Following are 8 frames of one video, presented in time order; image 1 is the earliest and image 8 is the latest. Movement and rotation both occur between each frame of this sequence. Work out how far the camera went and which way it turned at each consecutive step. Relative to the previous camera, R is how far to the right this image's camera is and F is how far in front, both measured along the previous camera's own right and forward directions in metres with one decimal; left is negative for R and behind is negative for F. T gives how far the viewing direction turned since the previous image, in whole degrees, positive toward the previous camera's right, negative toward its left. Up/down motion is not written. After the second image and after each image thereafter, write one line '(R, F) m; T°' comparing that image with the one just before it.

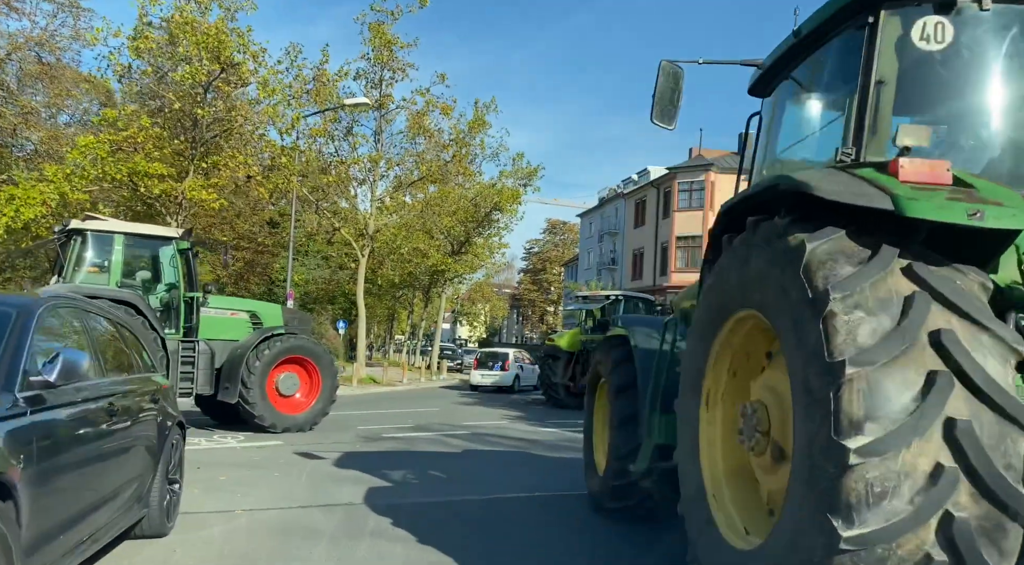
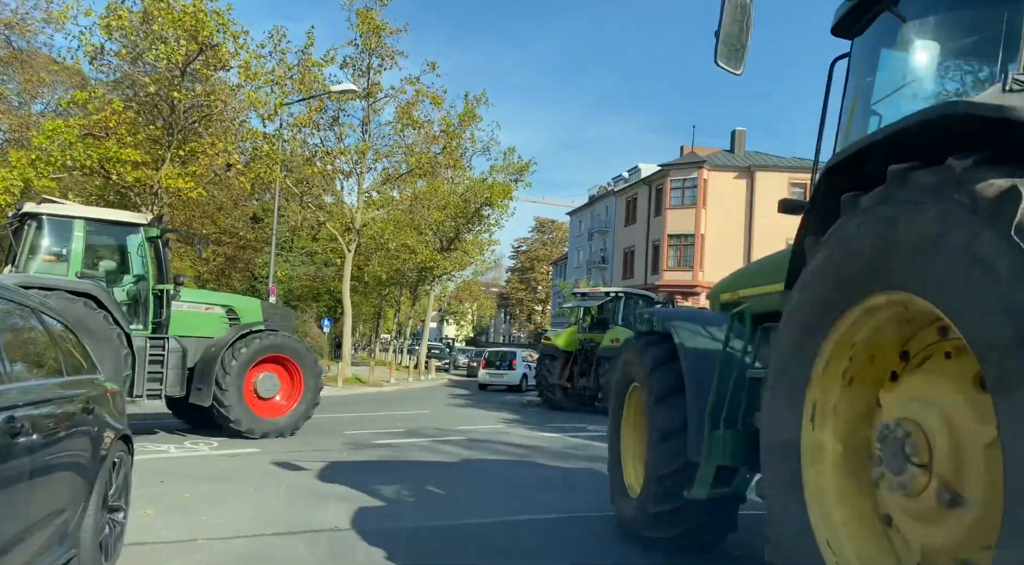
(-0.2, +0.9) m; +1°
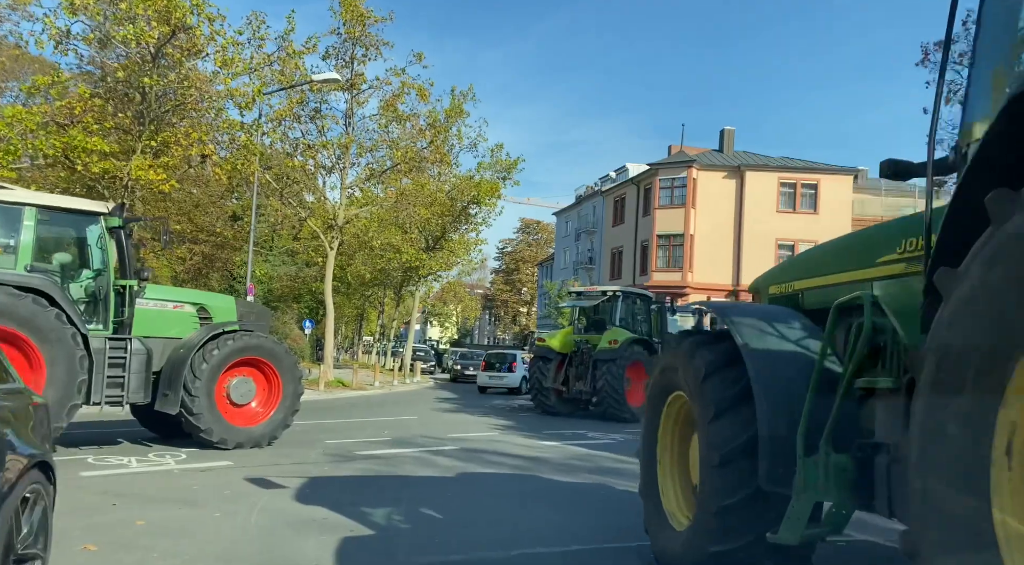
(-0.2, +0.9) m; +1°
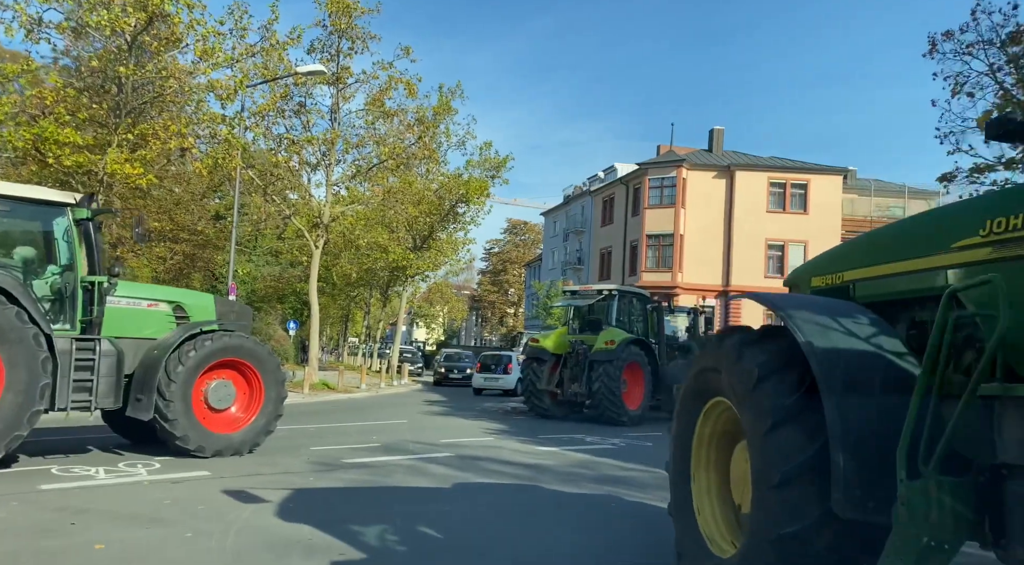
(-0.1, +0.6) m; +1°
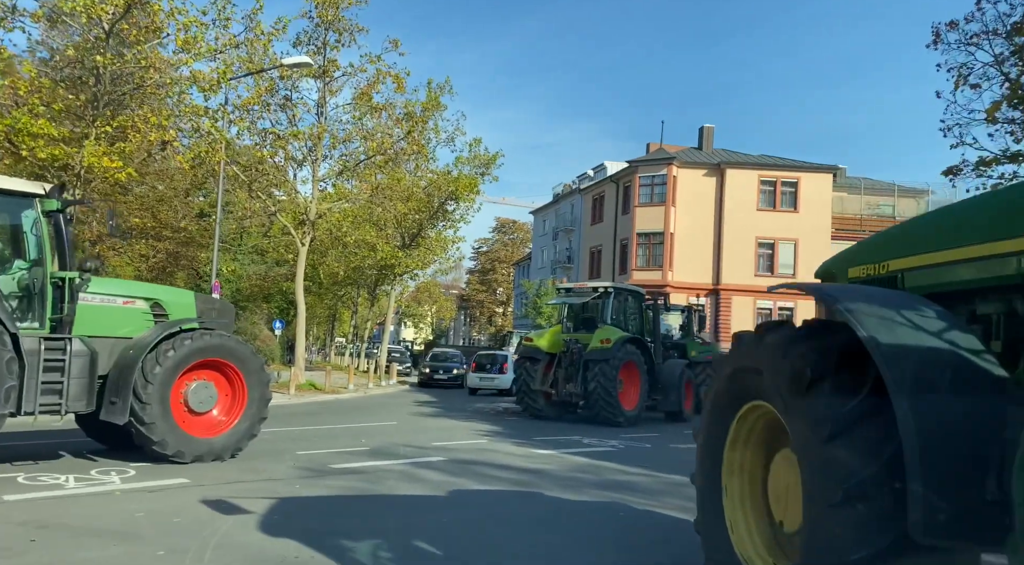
(-0.1, +0.4) m; +1°
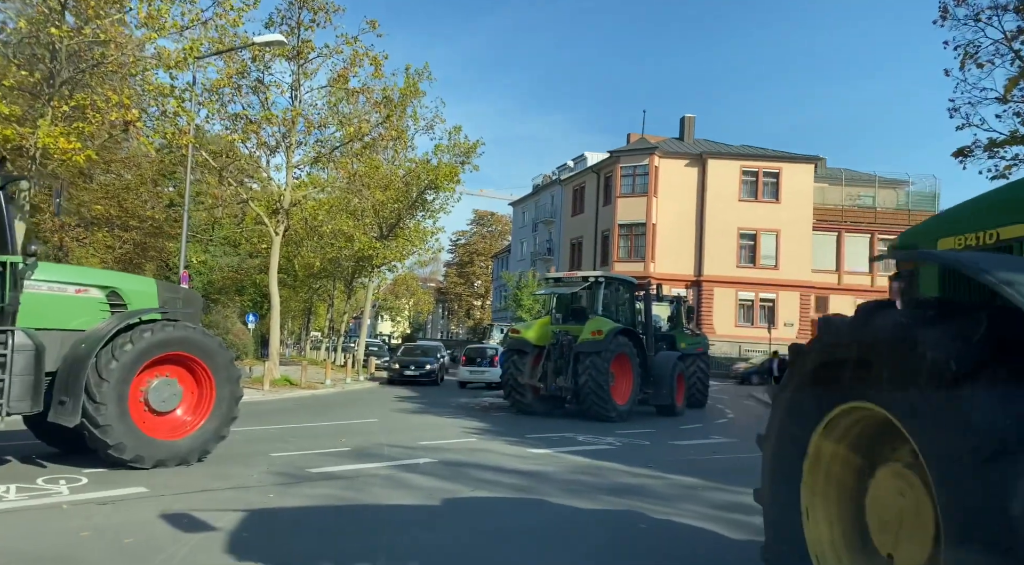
(-0.2, +0.8) m; +2°
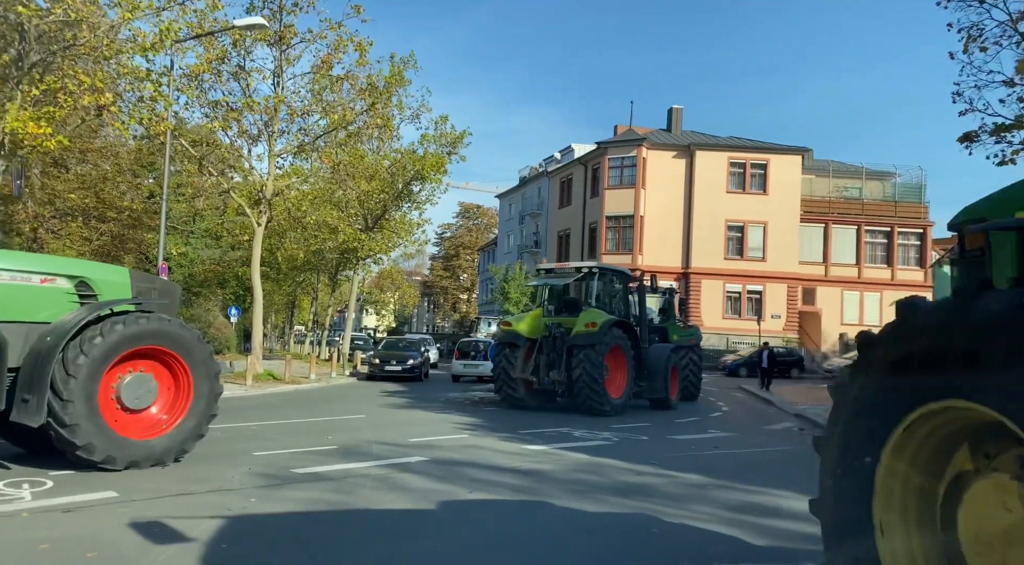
(-0.1, +0.5) m; +1°
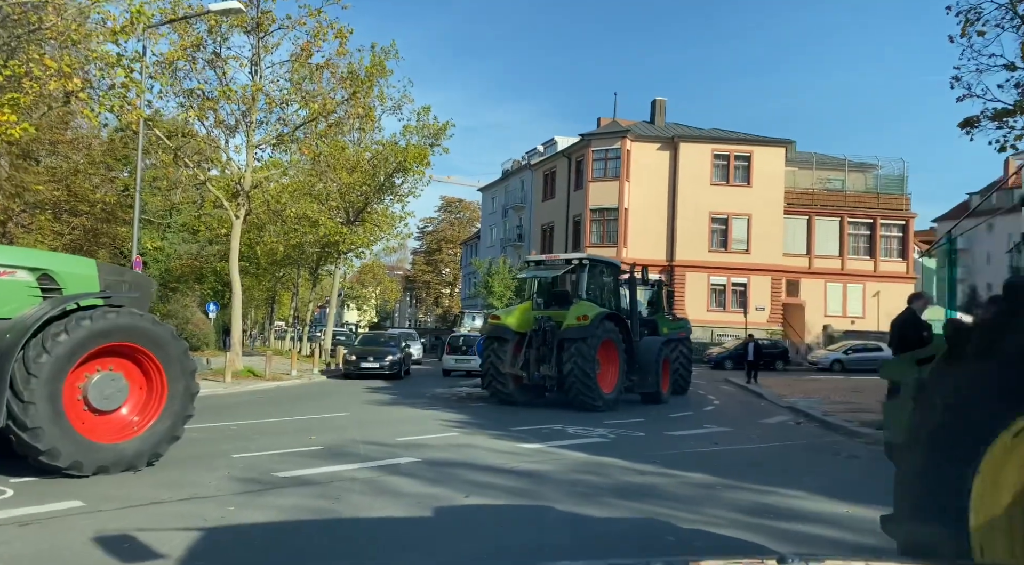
(-0.1, +0.4) m; +1°
